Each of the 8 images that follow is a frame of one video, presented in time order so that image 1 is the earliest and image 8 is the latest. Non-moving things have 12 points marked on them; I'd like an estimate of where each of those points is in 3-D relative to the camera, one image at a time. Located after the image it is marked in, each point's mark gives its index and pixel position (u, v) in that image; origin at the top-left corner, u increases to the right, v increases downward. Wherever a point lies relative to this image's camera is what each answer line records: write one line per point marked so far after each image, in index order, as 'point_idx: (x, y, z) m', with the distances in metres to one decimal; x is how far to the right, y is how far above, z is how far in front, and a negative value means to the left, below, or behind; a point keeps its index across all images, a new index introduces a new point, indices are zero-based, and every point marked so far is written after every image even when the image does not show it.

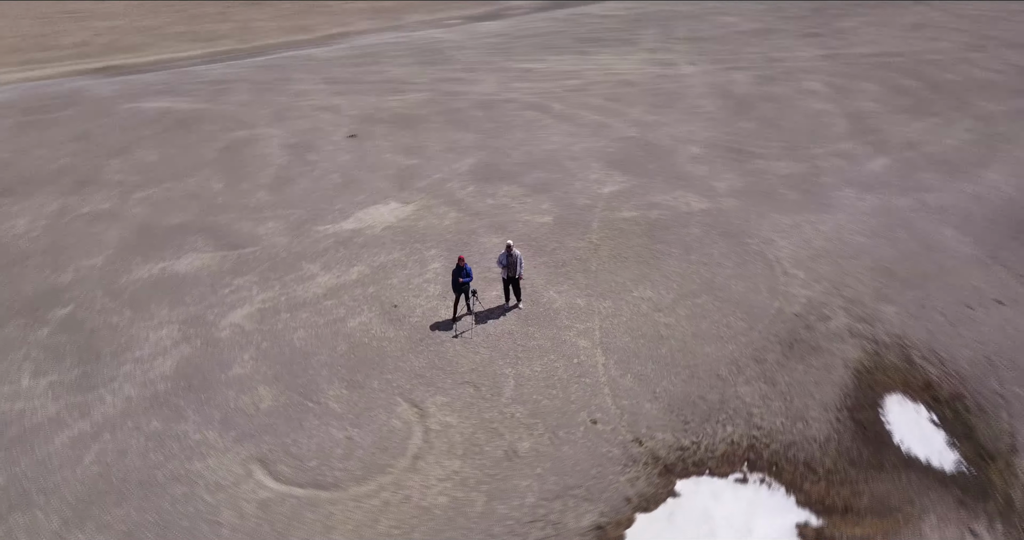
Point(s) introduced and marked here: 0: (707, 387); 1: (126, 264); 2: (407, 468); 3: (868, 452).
0: (+3.7, -2.2, +14.3) m
1: (-8.4, +0.1, +16.7) m
2: (-1.7, -3.2, +12.3) m
3: (+6.4, -3.2, +13.6) m
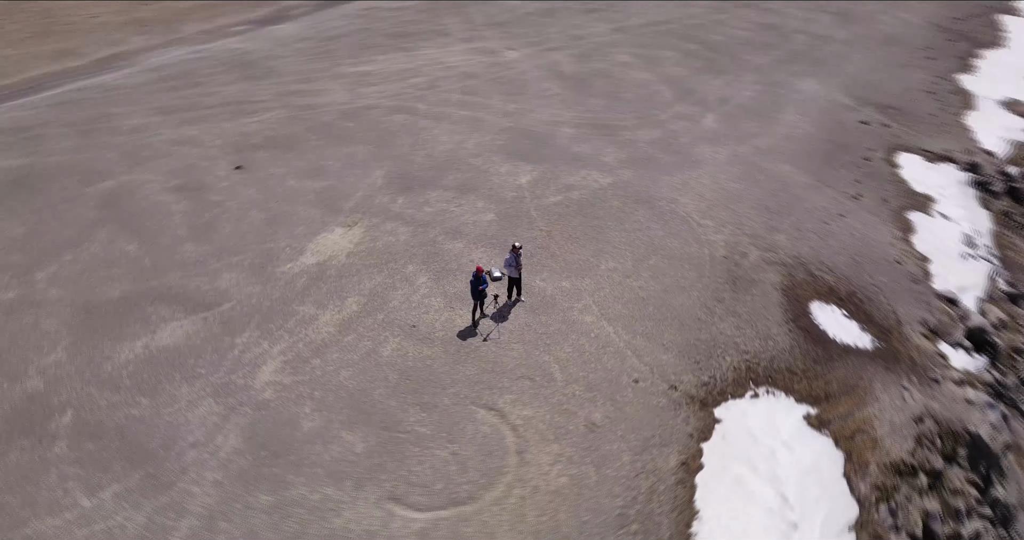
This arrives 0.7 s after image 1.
0: (+4.2, -1.3, +17.2) m
1: (-8.1, -1.6, +15.1) m
2: (+0.2, -3.5, +13.6) m
3: (+7.1, -1.8, +17.6) m
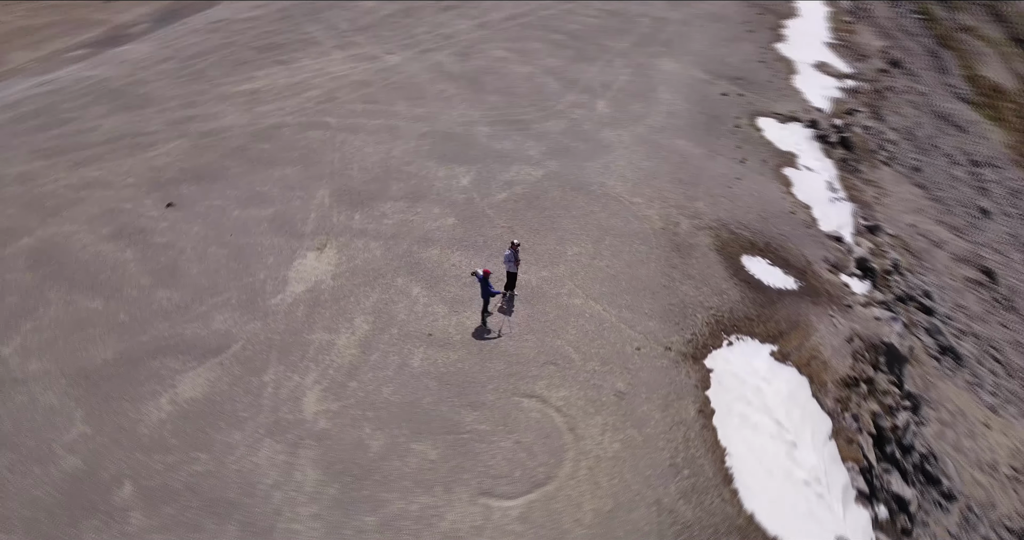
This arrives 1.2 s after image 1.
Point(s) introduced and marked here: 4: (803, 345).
0: (+3.9, -0.6, +19.5) m
1: (-7.3, -2.8, +14.4) m
2: (+1.3, -3.3, +15.1) m
3: (+6.8, -0.7, +20.5) m
4: (+7.3, -1.9, +19.3) m
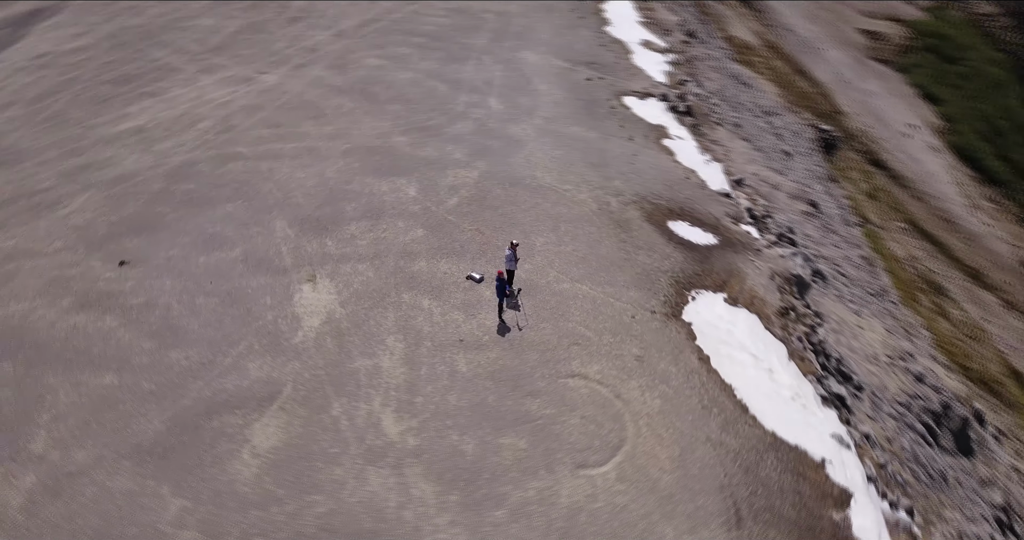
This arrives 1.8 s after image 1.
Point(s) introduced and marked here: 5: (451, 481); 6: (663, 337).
0: (+3.4, +0.1, +22.0) m
1: (-5.5, -3.9, +14.1) m
2: (+2.6, -3.0, +17.1) m
3: (+5.8, +0.5, +23.8) m
4: (+6.9, -0.5, +22.8) m
5: (-1.2, -4.0, +14.6) m
6: (+3.9, -1.7, +19.5) m
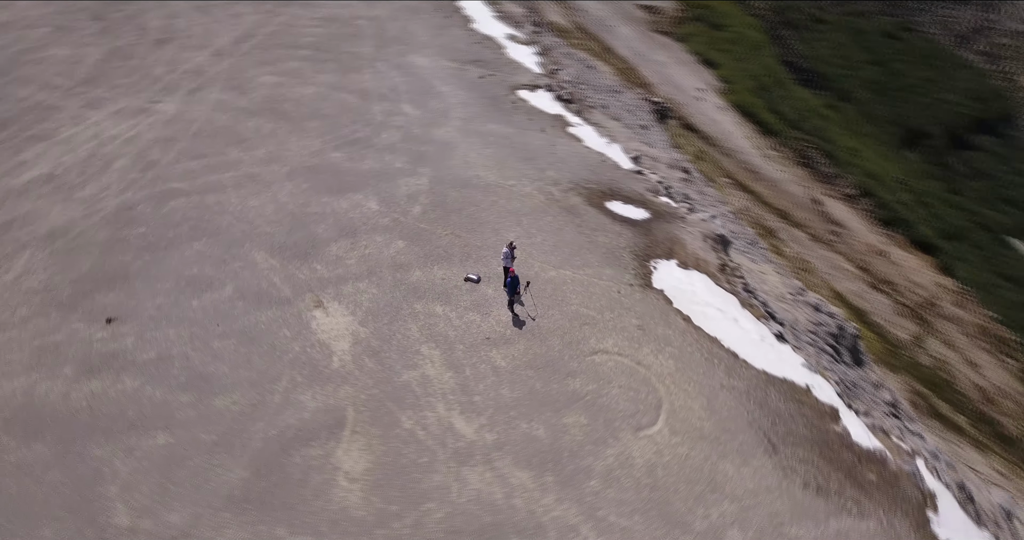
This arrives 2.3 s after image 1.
0: (+2.6, +0.7, +23.9) m
1: (-3.5, -4.5, +14.3) m
2: (+3.4, -2.4, +19.1) m
3: (+4.4, +1.5, +26.2) m
4: (+5.8, +0.6, +25.5) m
5: (+0.6, -4.0, +15.7) m
6: (+3.9, -1.0, +21.7) m
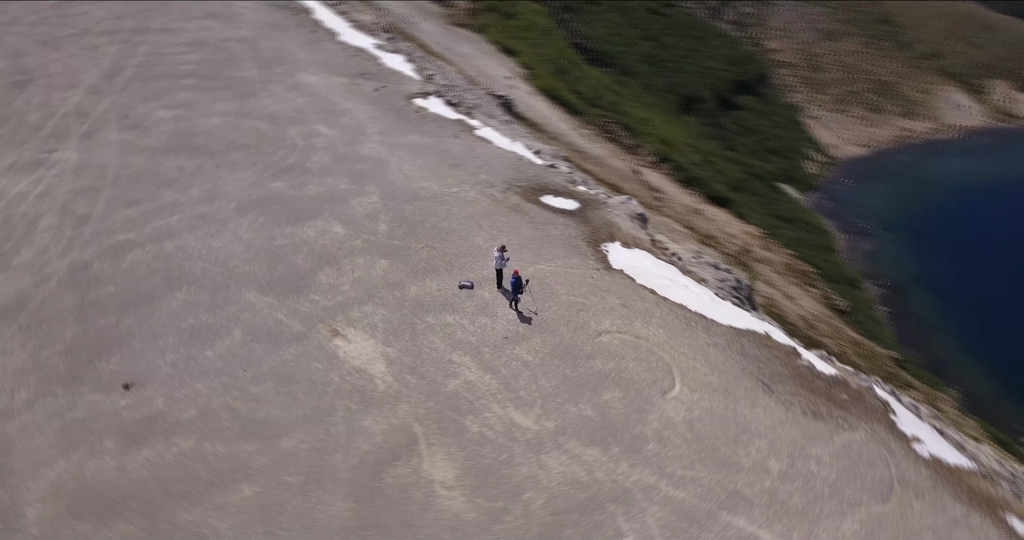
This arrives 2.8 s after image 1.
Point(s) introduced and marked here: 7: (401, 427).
0: (+1.4, +1.0, +25.7) m
1: (-1.4, -5.0, +15.1) m
2: (+3.7, -1.9, +21.3) m
3: (+2.4, +2.0, +28.3) m
4: (+4.1, +1.4, +28.0) m
5: (+2.1, -3.9, +17.4) m
6: (+3.4, -0.5, +23.9) m
7: (-2.5, -3.5, +17.0) m
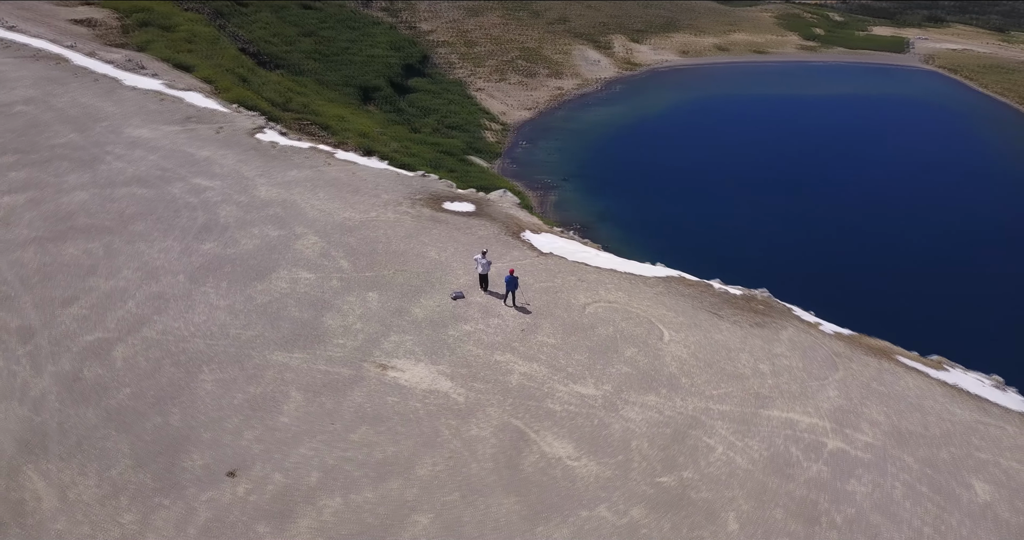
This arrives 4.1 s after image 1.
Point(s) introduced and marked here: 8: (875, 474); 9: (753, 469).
0: (-1.0, +1.1, +28.2) m
1: (+1.8, -5.0, +17.7) m
2: (+3.4, -1.1, +25.2) m
3: (-1.2, +2.2, +31.0) m
4: (+0.5, +2.0, +31.4) m
5: (+3.8, -3.2, +21.1) m
6: (+1.8, +0.2, +27.4) m
7: (-0.2, -3.9, +19.0) m
8: (+9.0, -5.1, +18.9) m
9: (+5.9, -4.9, +18.6) m
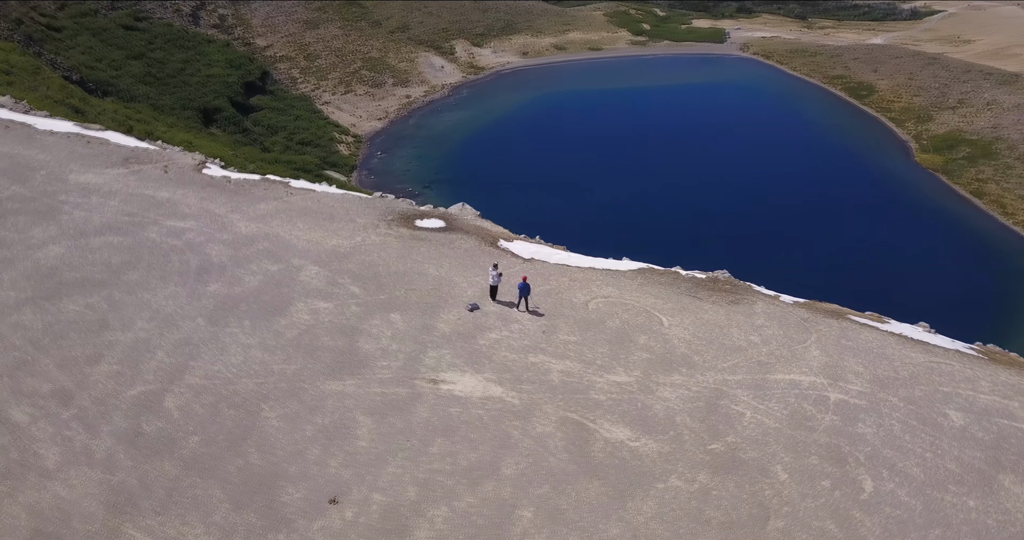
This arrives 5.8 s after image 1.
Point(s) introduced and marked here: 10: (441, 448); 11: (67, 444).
0: (-1.5, +0.6, +29.6) m
1: (+3.7, -4.9, +19.7) m
2: (+3.6, -1.0, +27.4) m
3: (-2.4, +1.7, +32.2) m
4: (-0.7, +1.6, +32.9) m
5: (+4.9, -3.0, +23.4) m
6: (+1.4, 0.0, +29.2) m
7: (+1.4, -4.1, +20.6) m
8: (+10.6, -4.3, +22.2) m
9: (+7.6, -4.4, +21.4) m
10: (-1.8, -4.5, +19.3) m
11: (-10.8, -4.2, +18.3) m
